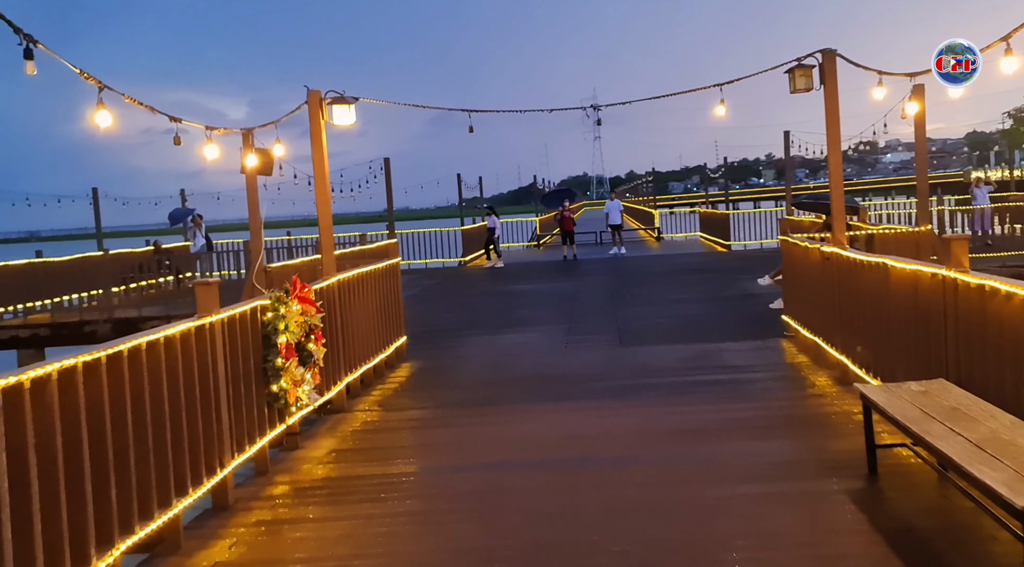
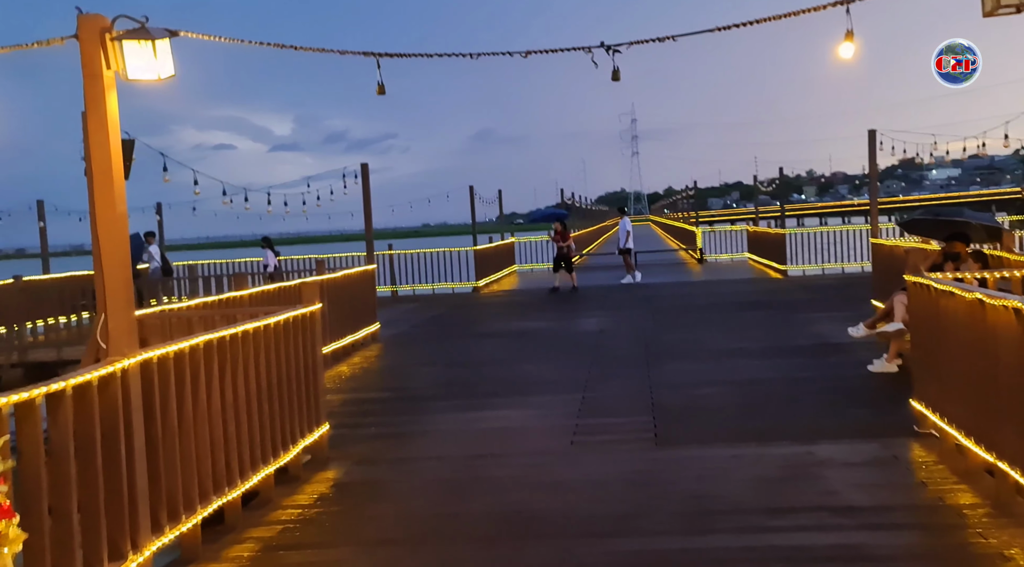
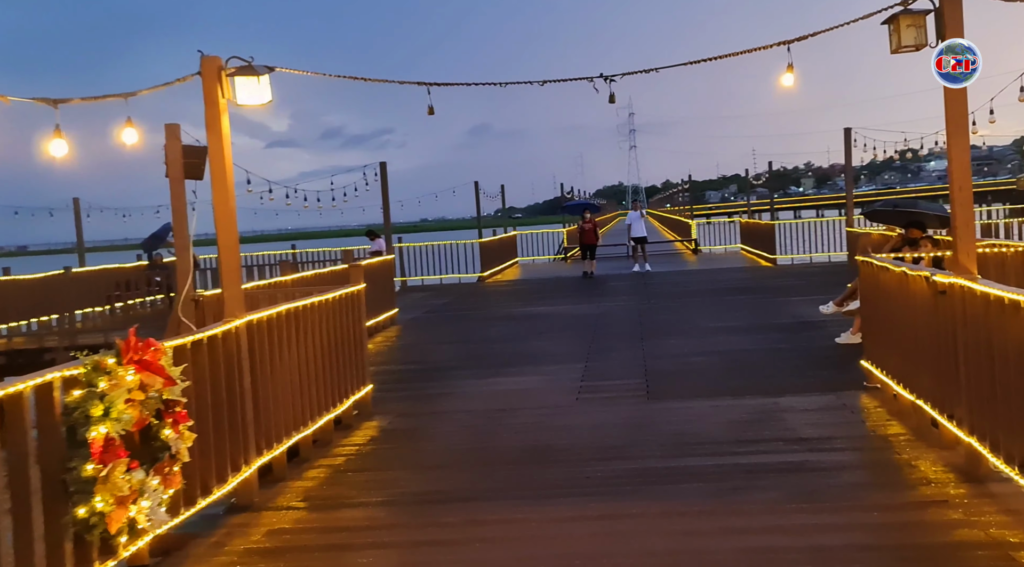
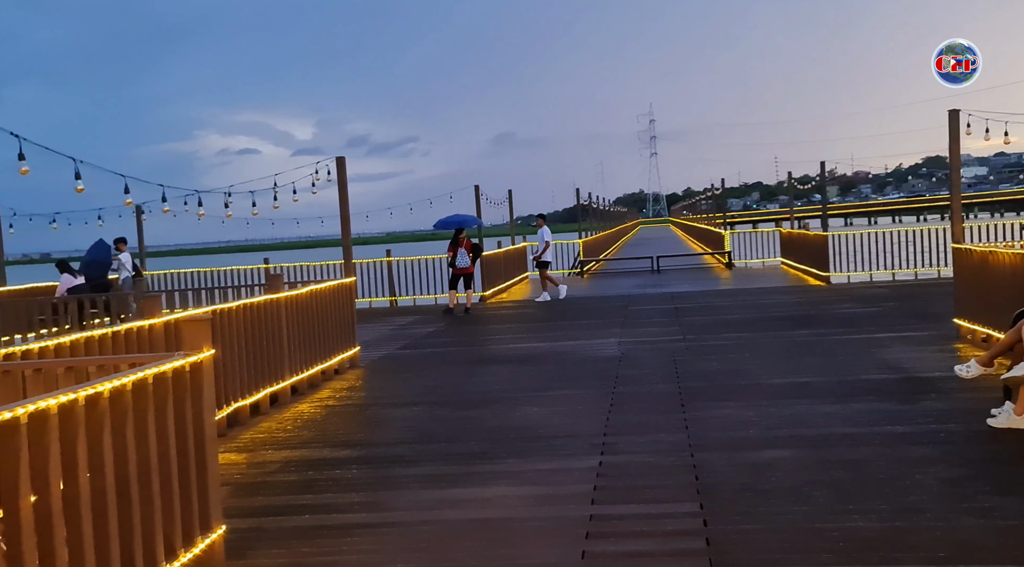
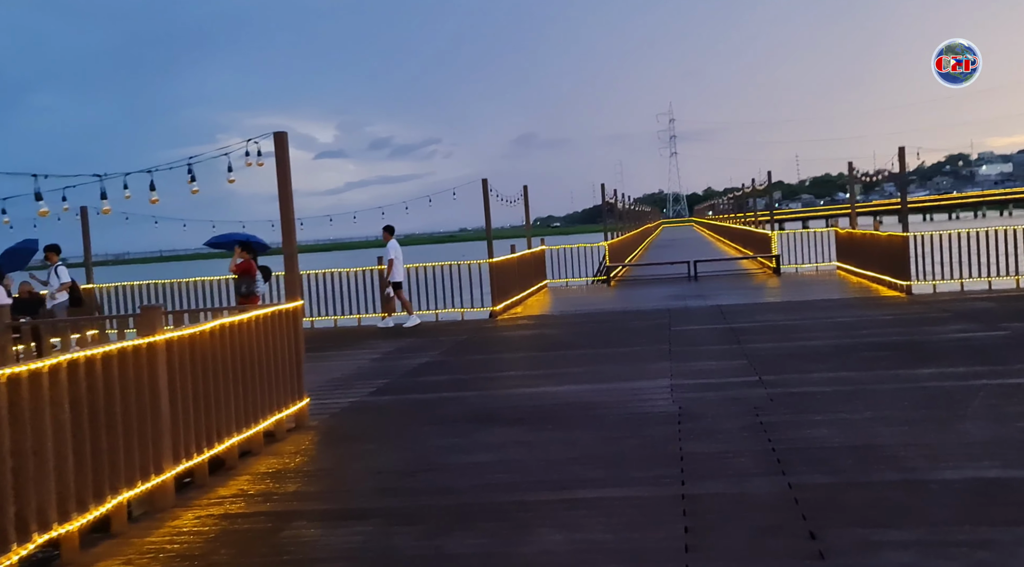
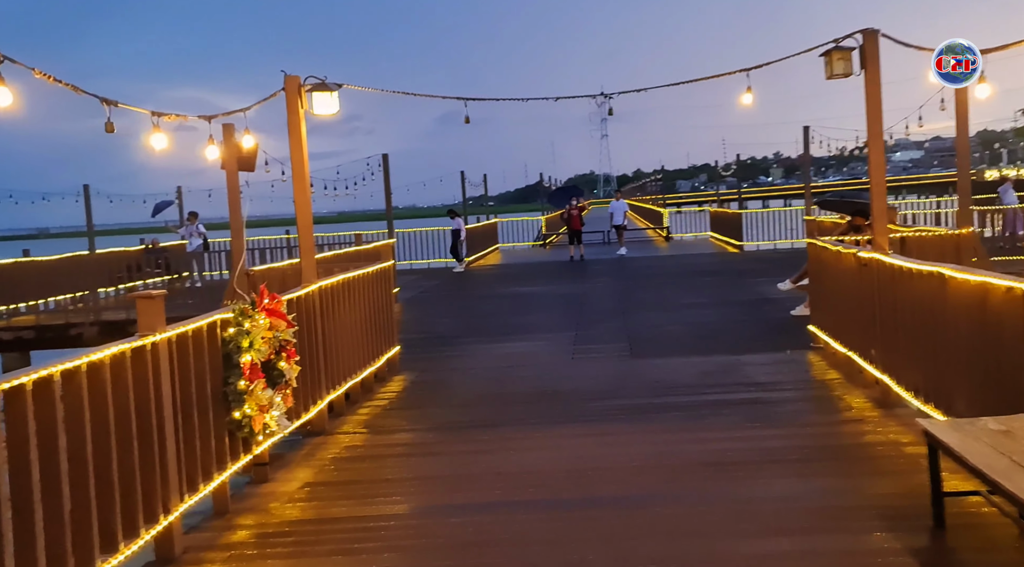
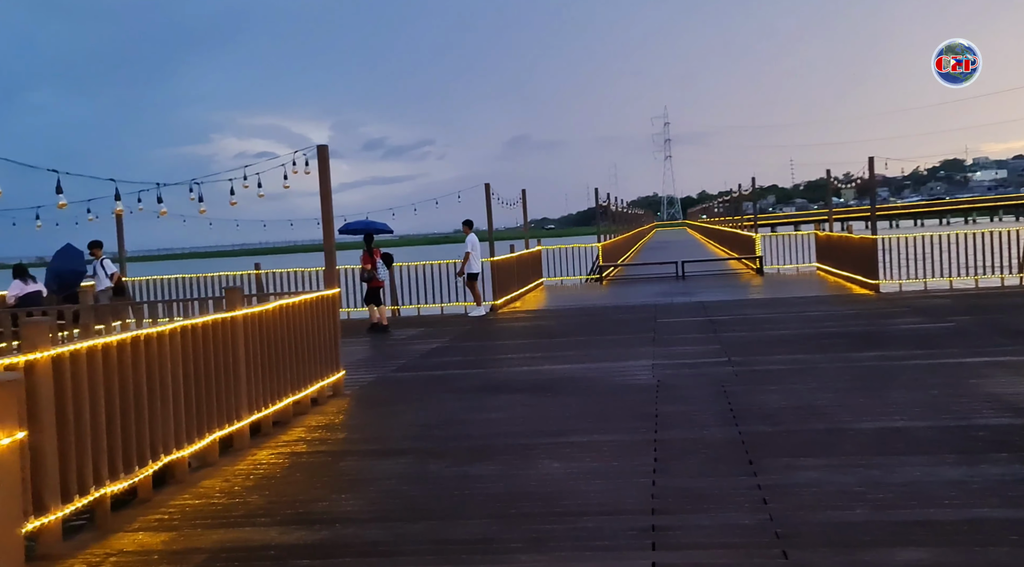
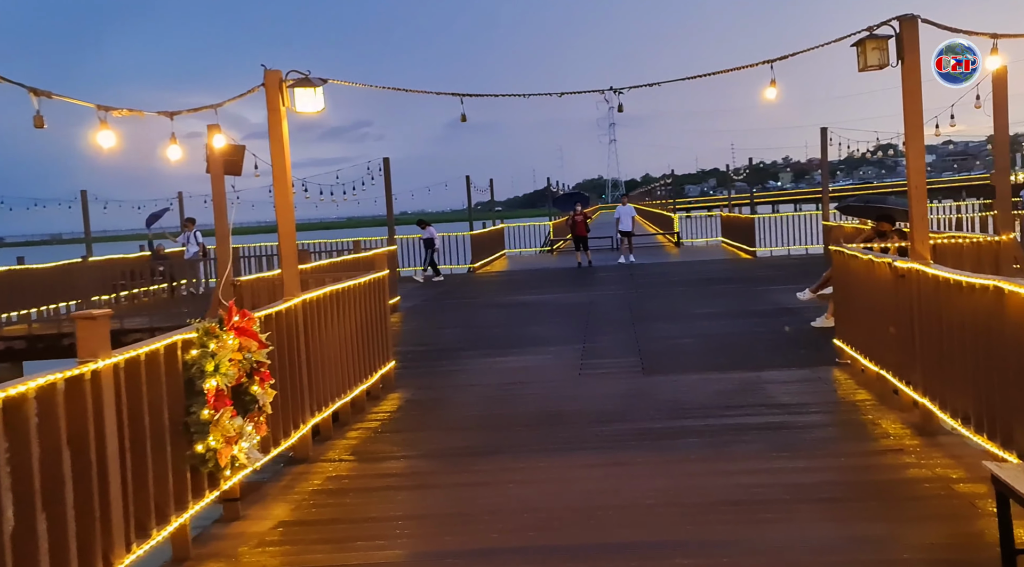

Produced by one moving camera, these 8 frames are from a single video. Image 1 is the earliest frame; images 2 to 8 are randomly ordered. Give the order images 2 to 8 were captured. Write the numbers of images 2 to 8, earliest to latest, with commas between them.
6, 8, 3, 2, 4, 7, 5
